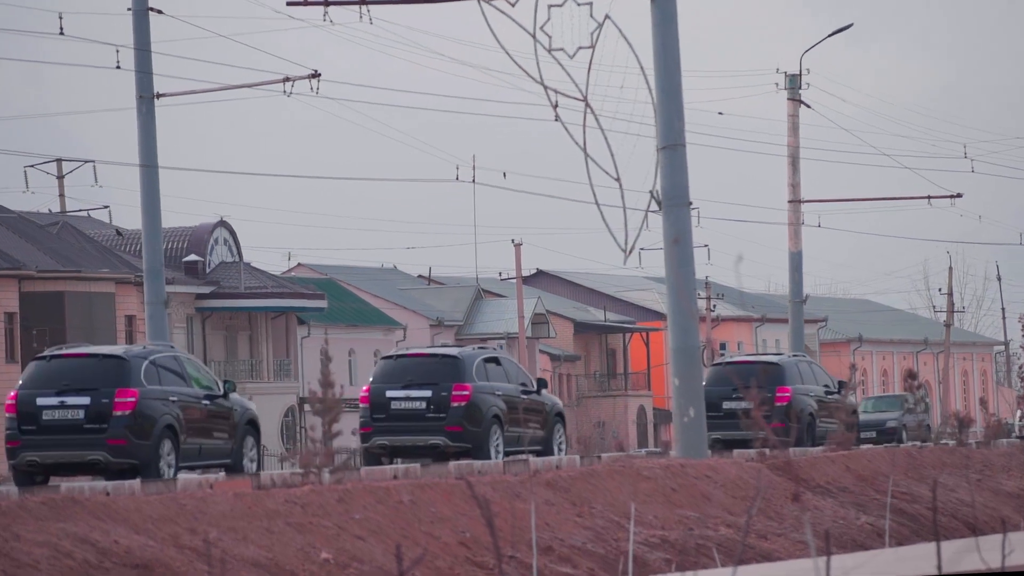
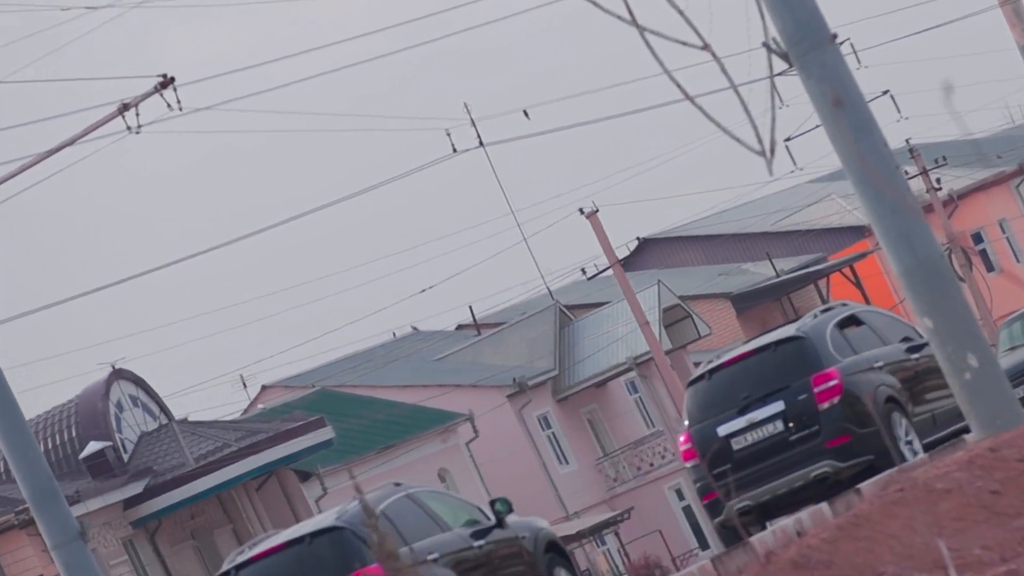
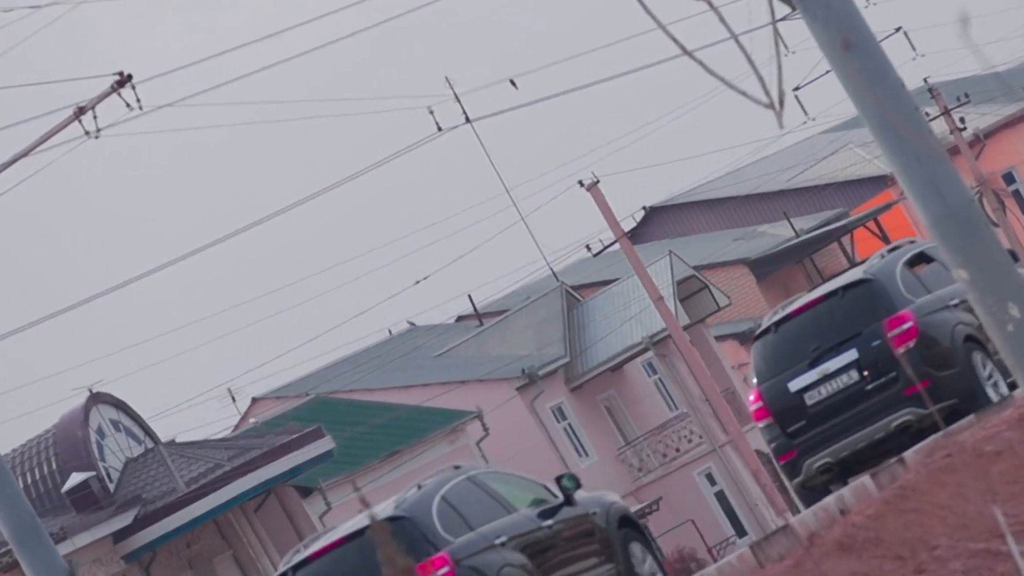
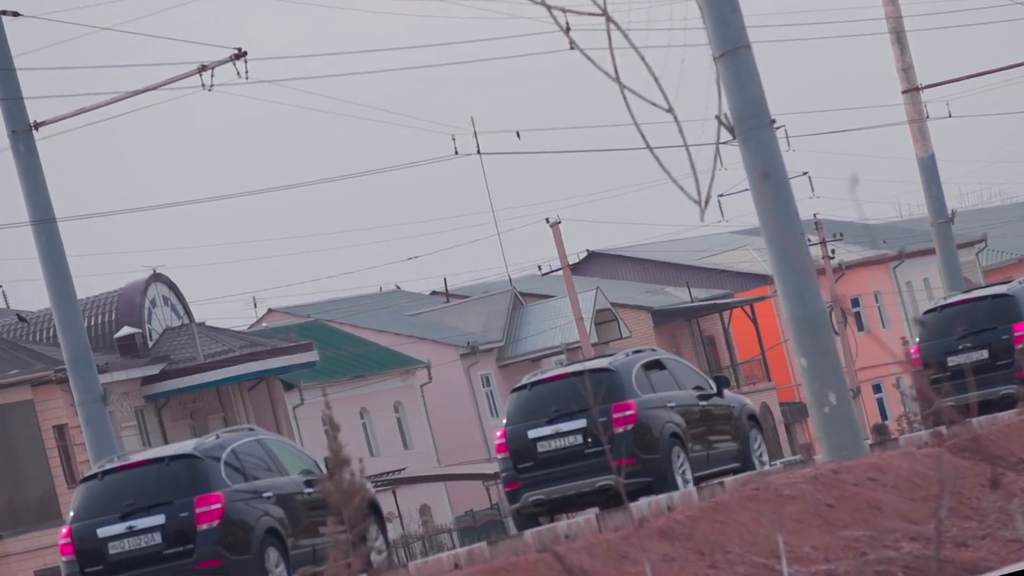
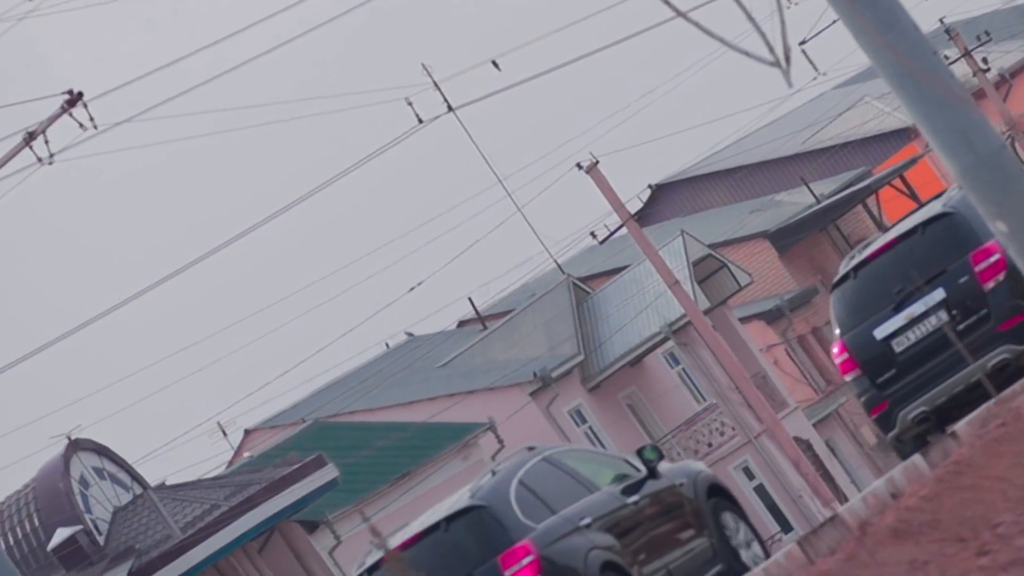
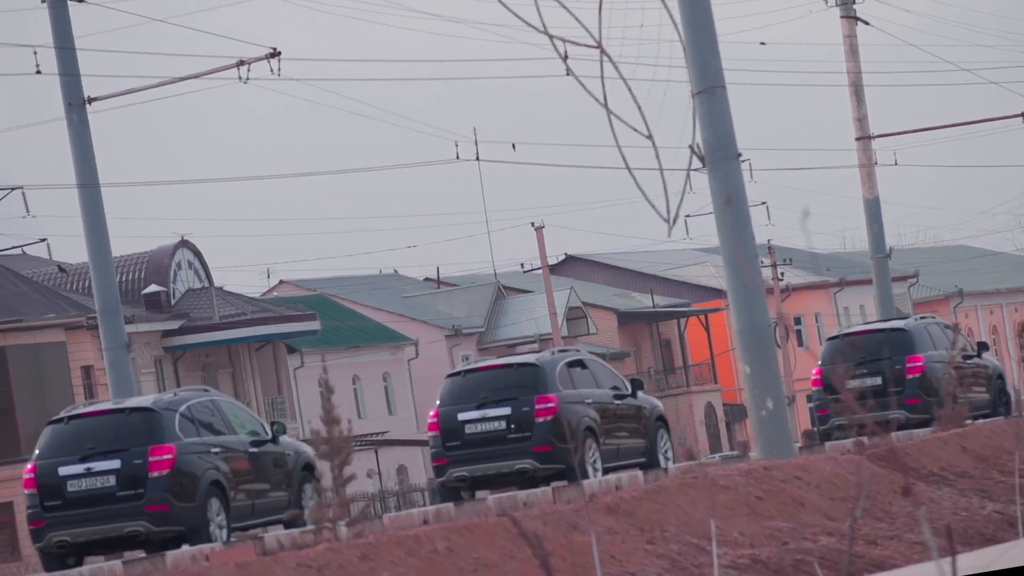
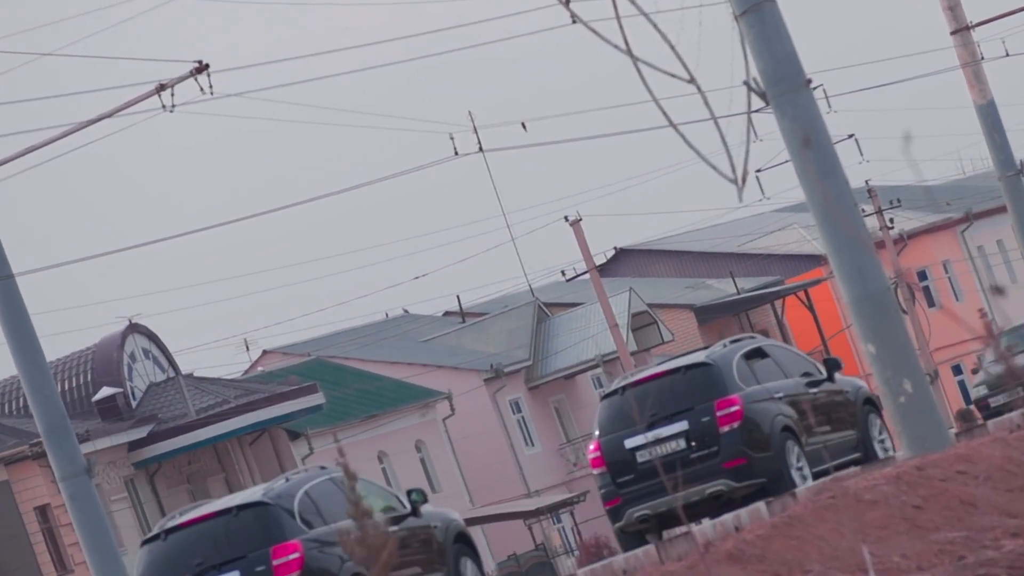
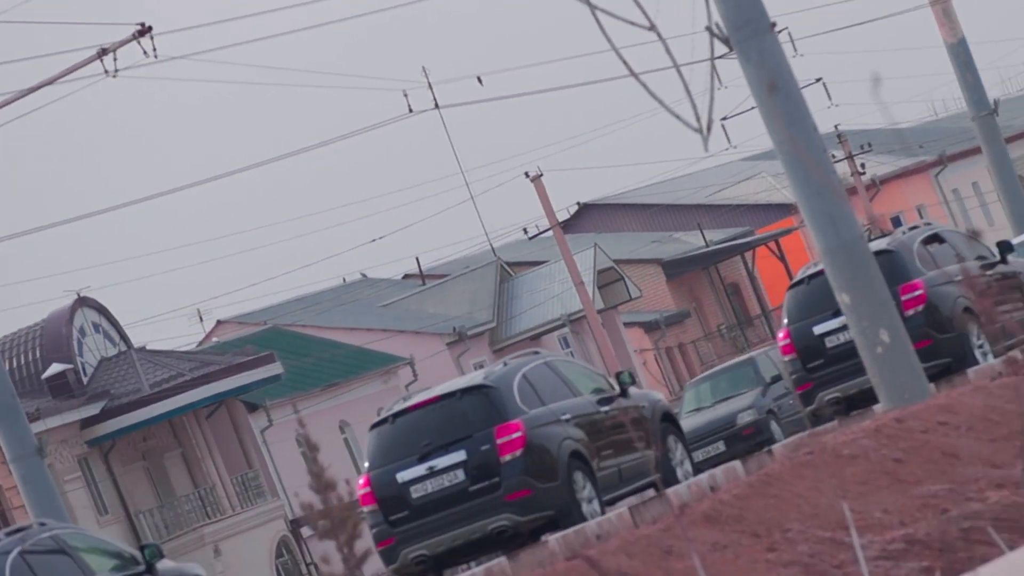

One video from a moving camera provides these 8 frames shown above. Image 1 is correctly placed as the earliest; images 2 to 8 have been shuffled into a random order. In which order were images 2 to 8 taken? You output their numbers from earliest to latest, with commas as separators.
6, 4, 7, 2, 3, 5, 8
